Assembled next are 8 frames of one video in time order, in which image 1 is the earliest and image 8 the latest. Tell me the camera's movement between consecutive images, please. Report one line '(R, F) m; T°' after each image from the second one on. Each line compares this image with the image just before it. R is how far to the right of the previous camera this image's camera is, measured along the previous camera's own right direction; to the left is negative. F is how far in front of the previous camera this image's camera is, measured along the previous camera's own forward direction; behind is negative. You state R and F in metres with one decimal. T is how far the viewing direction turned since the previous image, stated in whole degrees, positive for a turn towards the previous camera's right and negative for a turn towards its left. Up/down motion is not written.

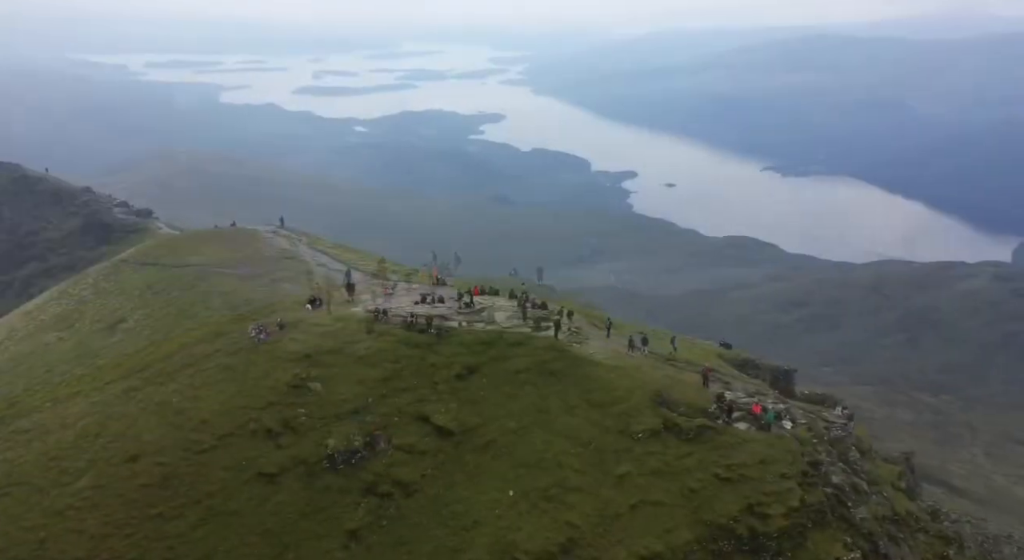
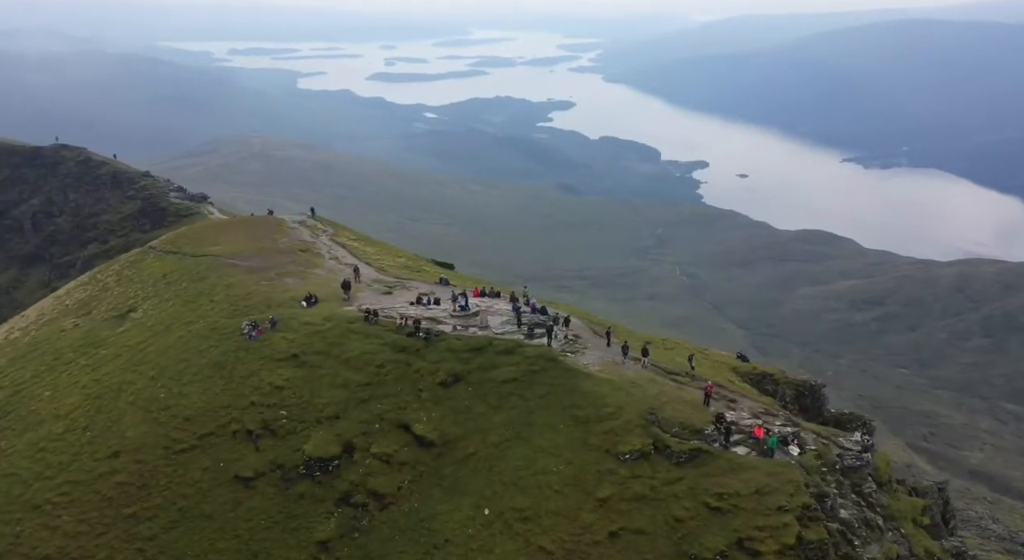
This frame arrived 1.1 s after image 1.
(+4.3, +2.4) m; -5°
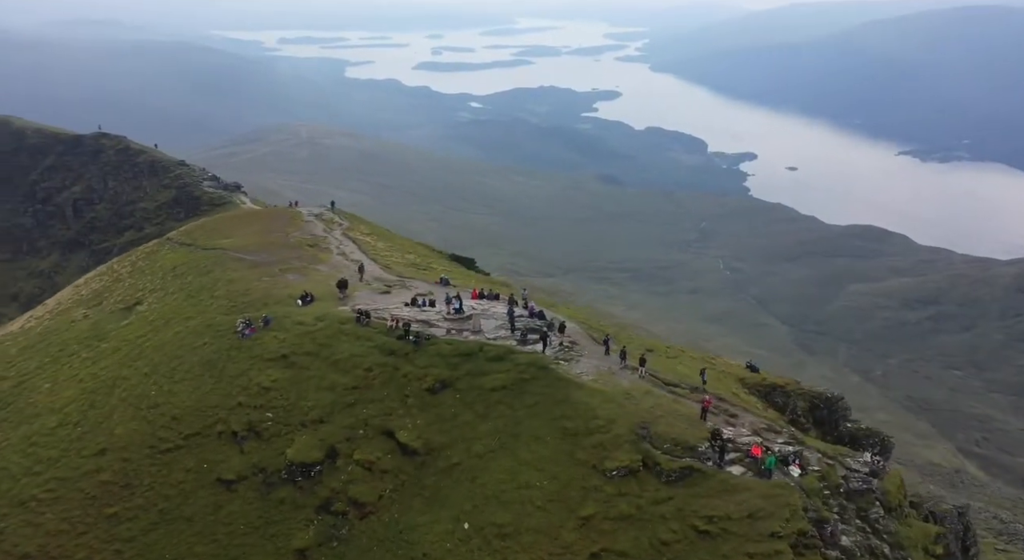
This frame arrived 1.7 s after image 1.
(+2.9, +1.6) m; -3°
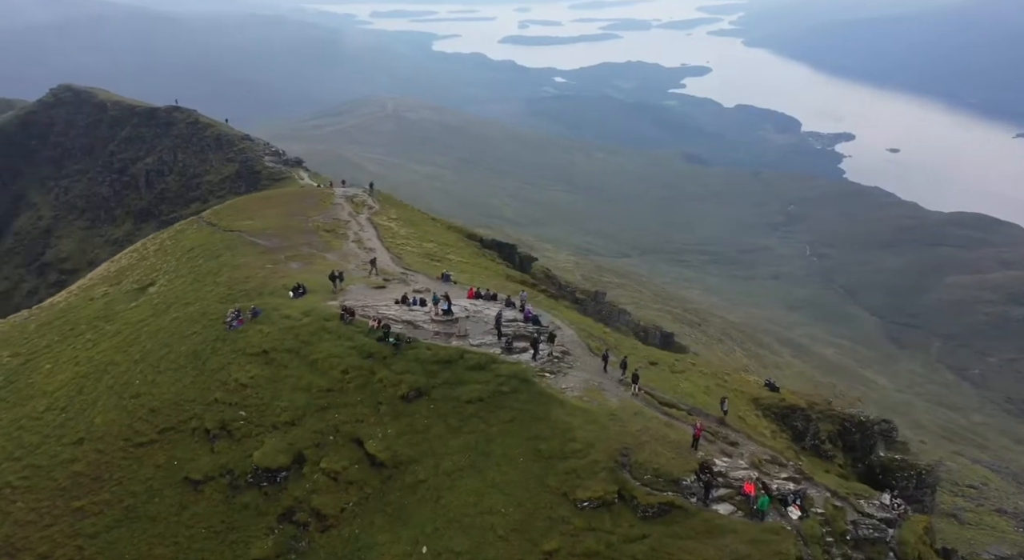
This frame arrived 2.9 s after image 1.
(+5.1, +3.4) m; -6°
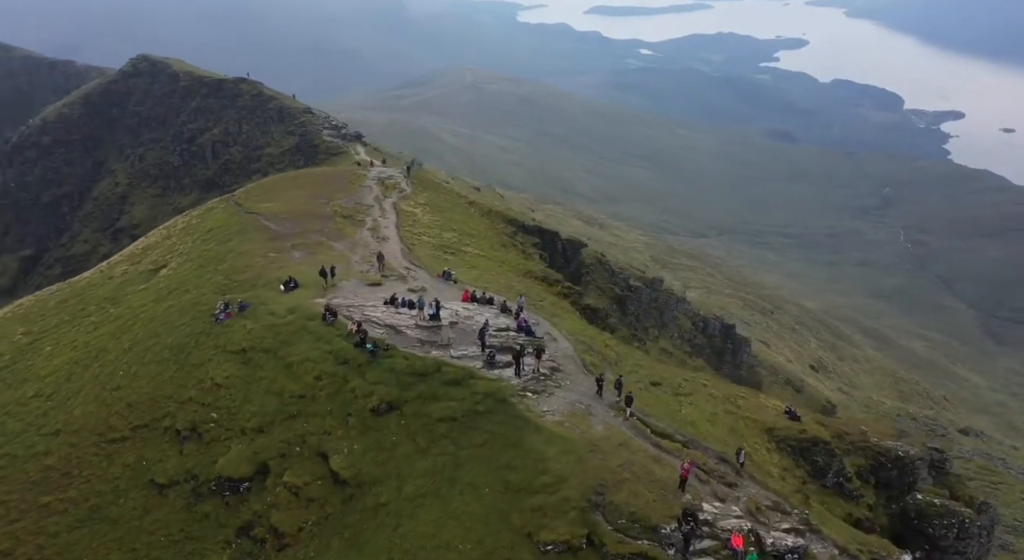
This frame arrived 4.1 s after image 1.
(+4.7, +3.7) m; -6°
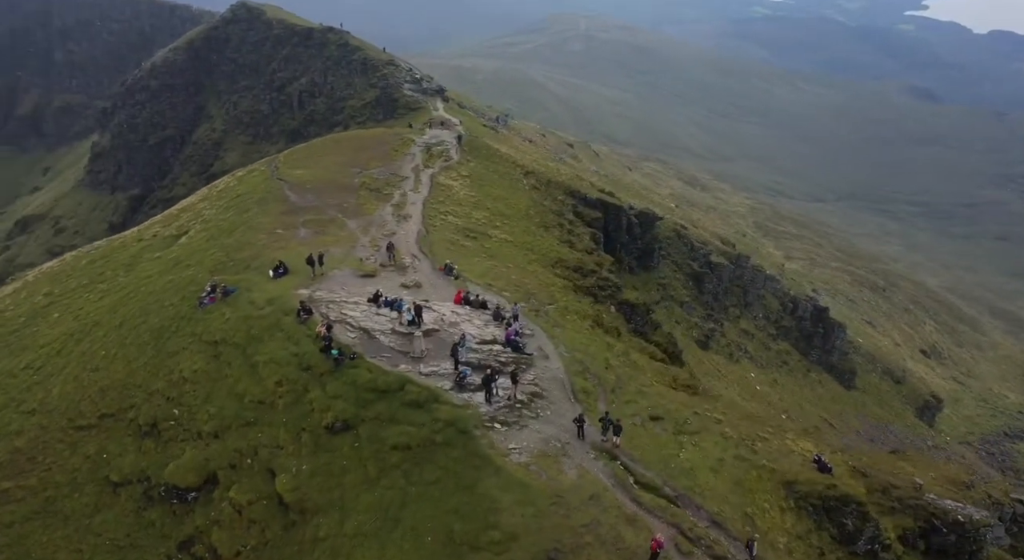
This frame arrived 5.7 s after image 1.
(+5.6, +5.5) m; -8°
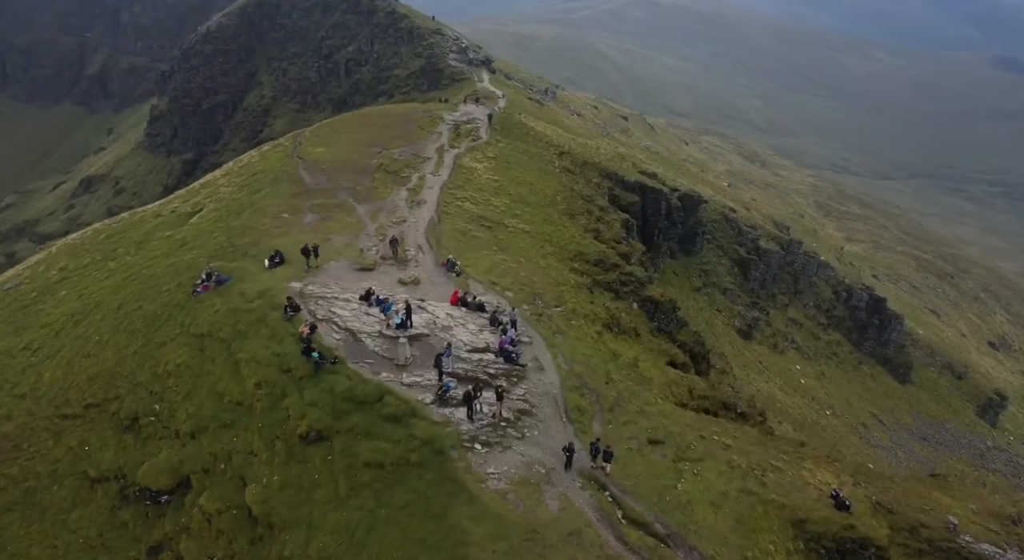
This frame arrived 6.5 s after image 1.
(+2.7, +2.9) m; -4°
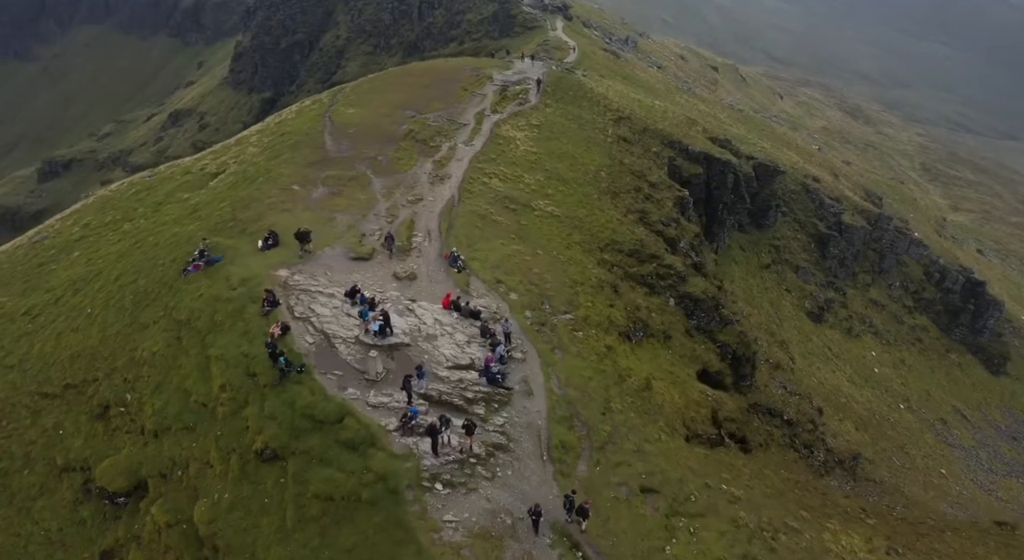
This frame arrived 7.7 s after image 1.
(+3.7, +4.5) m; -6°
